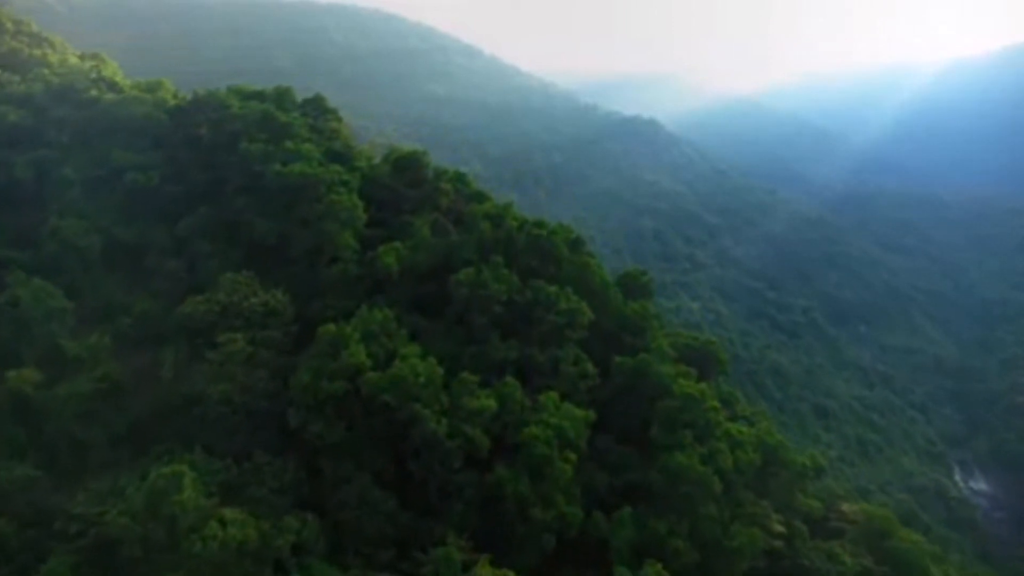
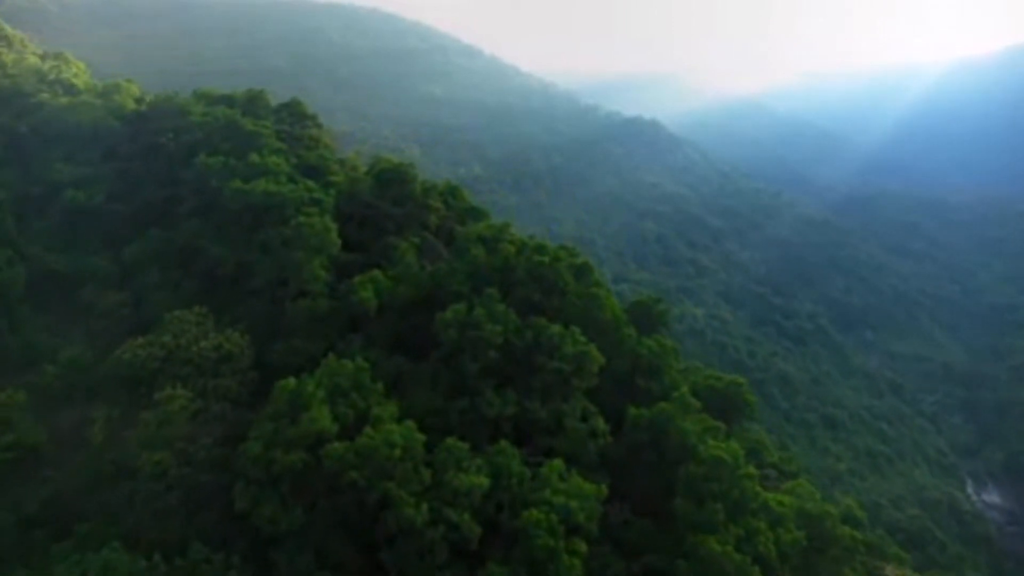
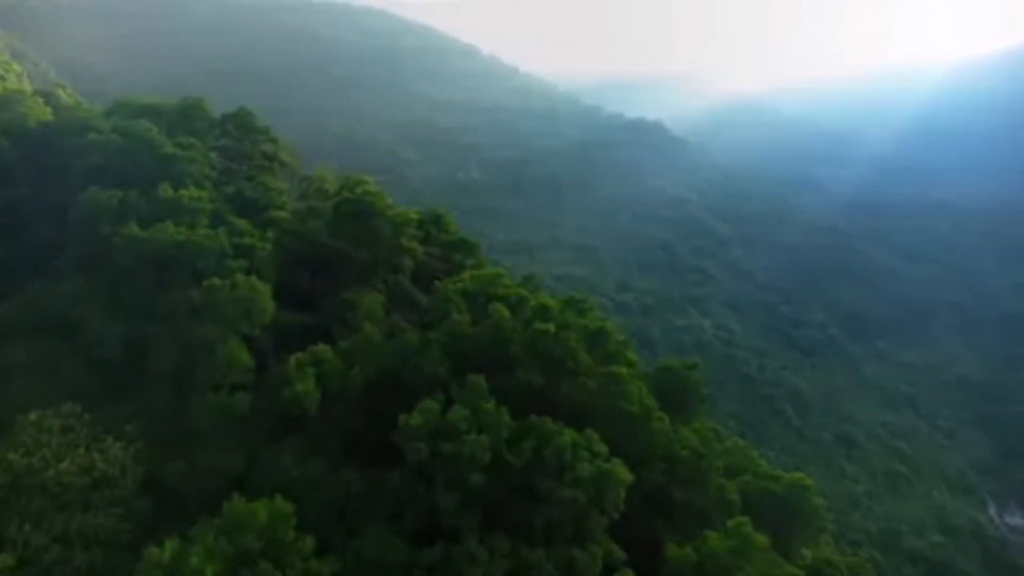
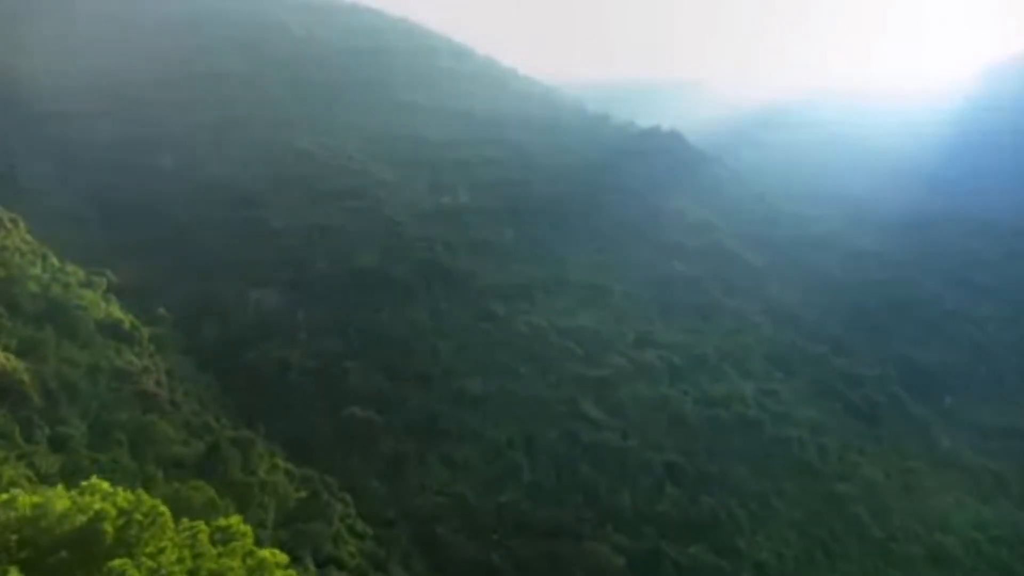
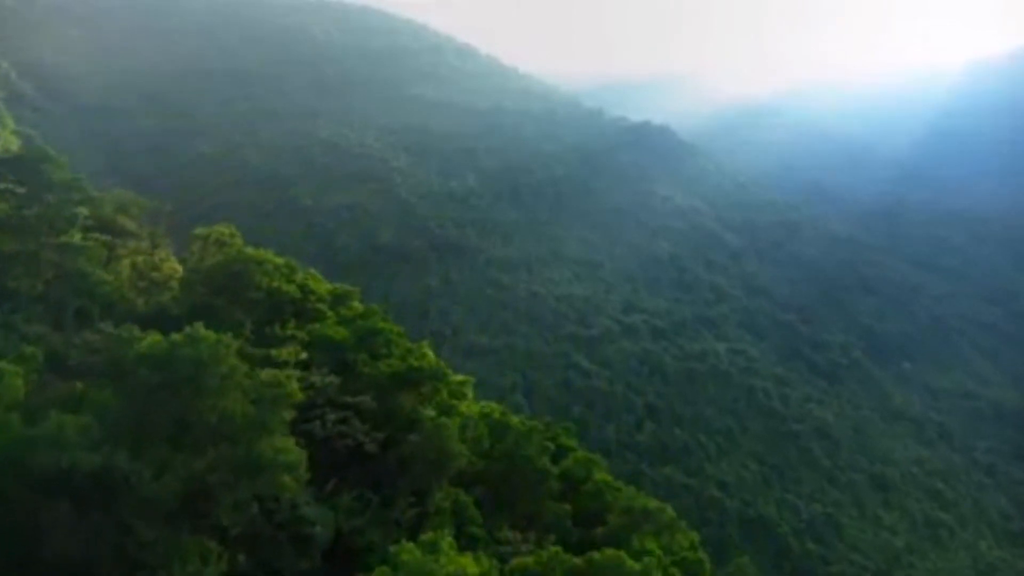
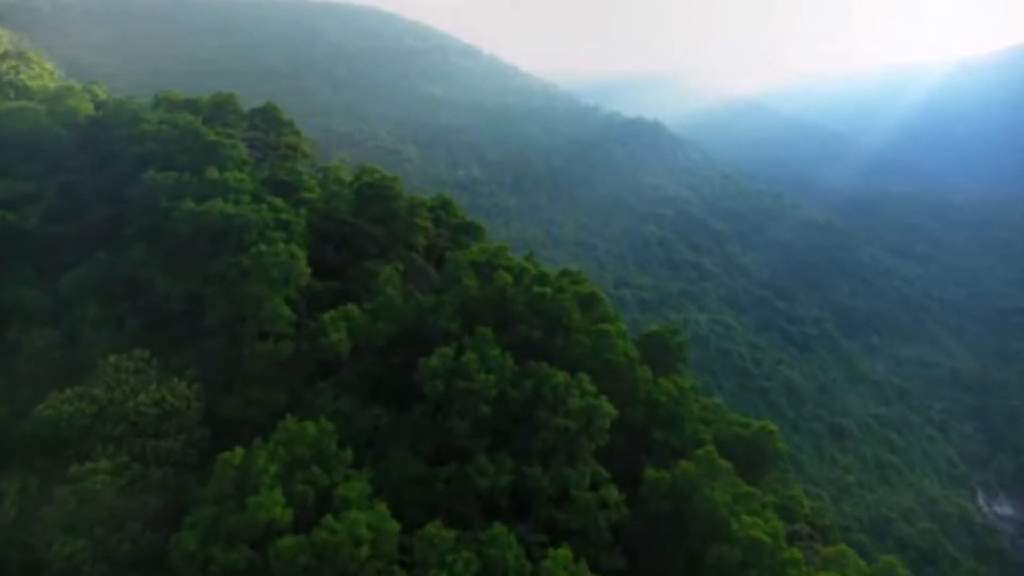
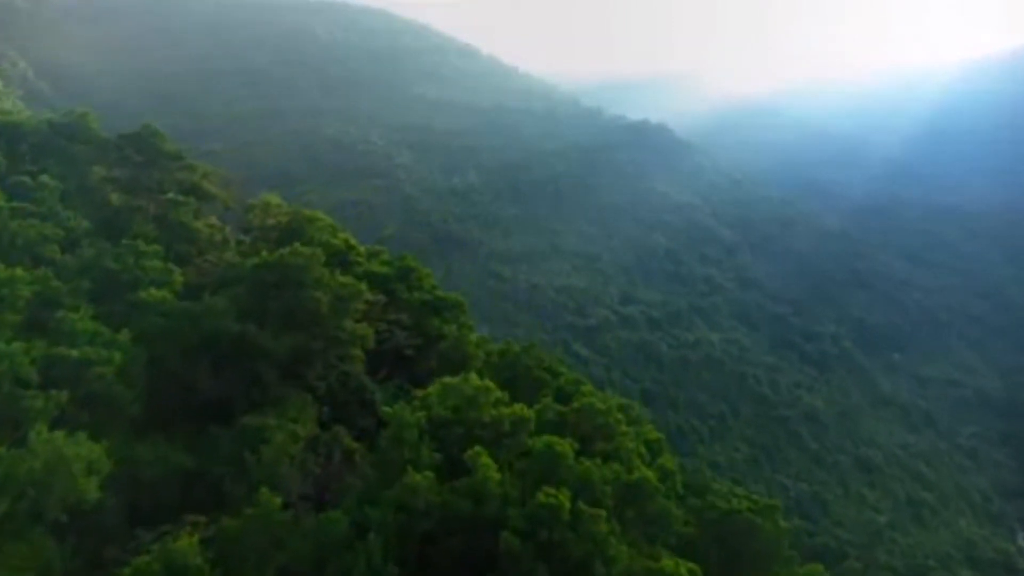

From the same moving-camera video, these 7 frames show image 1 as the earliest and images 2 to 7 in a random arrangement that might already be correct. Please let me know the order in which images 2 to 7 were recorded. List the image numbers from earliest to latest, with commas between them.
2, 6, 3, 7, 5, 4
